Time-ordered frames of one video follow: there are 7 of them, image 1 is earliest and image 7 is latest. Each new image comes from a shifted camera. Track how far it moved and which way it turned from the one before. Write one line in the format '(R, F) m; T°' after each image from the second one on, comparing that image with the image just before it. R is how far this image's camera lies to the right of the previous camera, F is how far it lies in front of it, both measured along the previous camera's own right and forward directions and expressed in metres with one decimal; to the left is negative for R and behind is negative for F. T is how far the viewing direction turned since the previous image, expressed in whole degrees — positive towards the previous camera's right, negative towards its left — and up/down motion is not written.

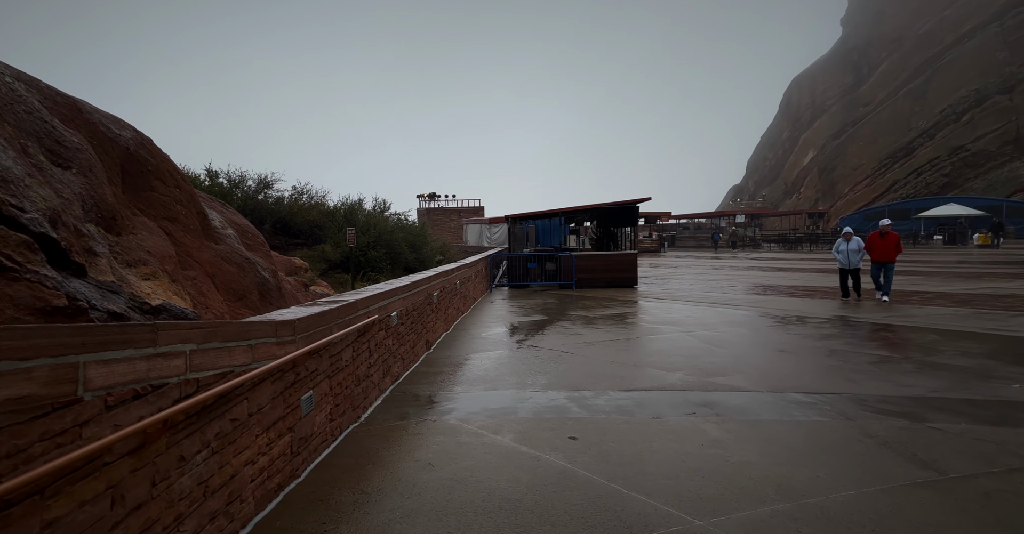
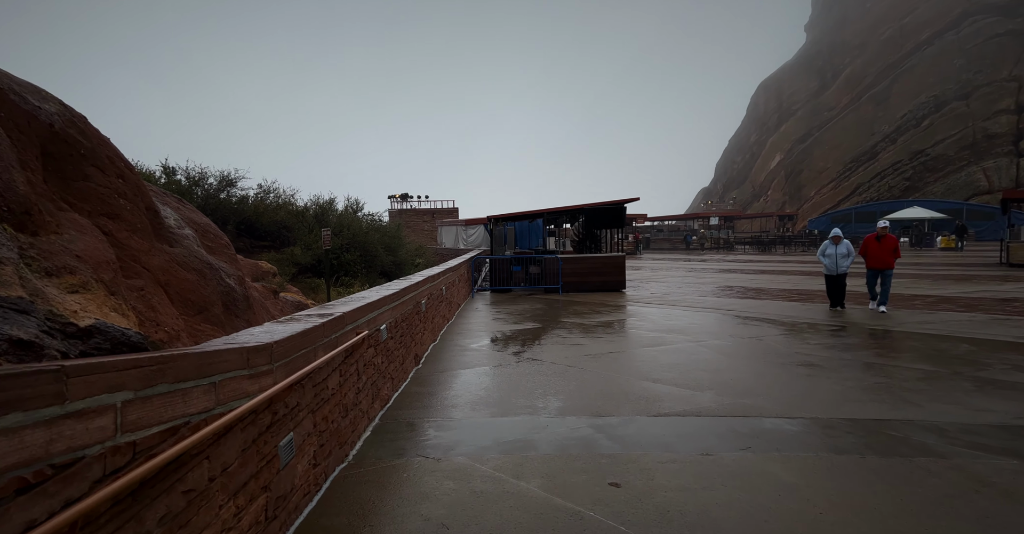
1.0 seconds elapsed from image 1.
(-0.5, +0.8) m; +4°
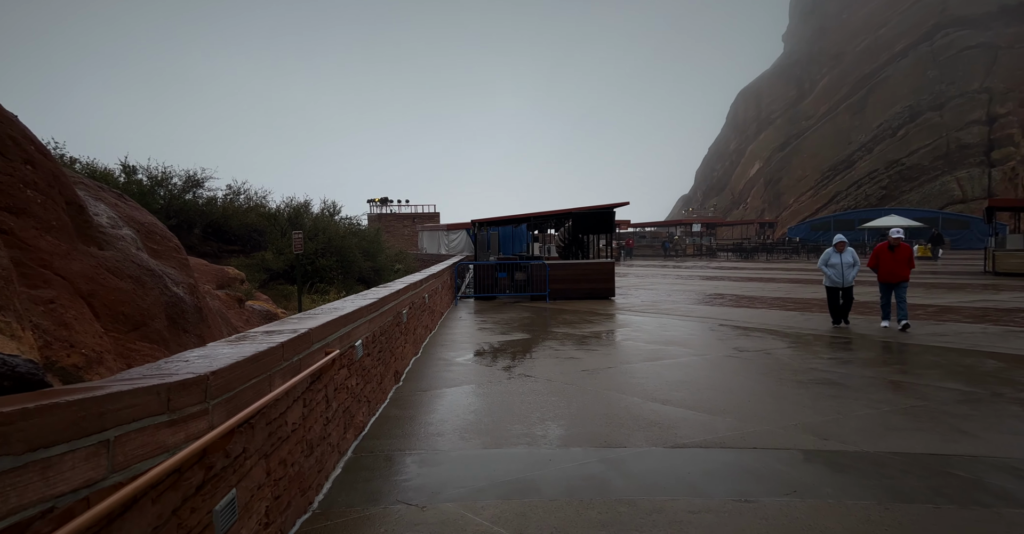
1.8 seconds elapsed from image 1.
(-0.2, +0.7) m; +3°
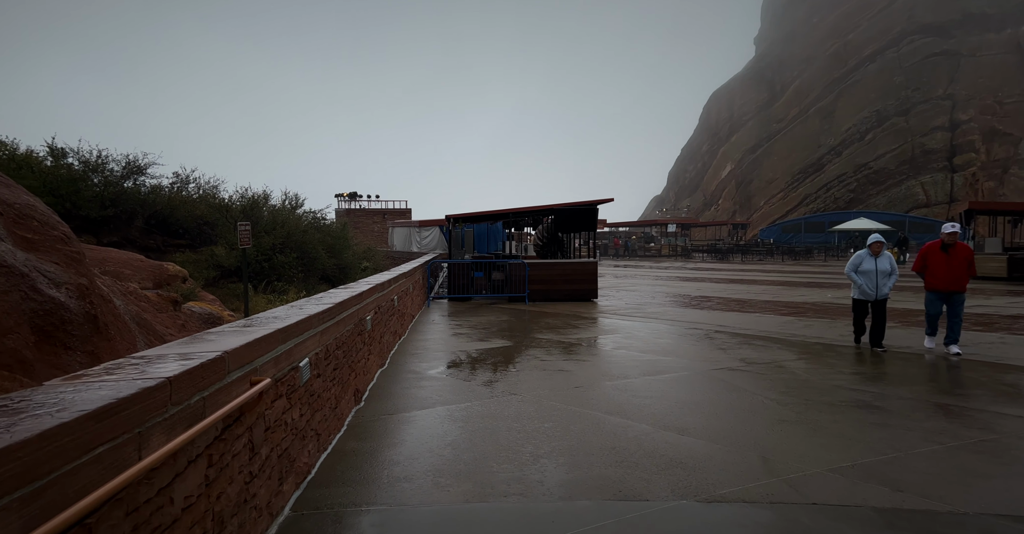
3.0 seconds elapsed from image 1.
(-0.2, +1.0) m; +4°
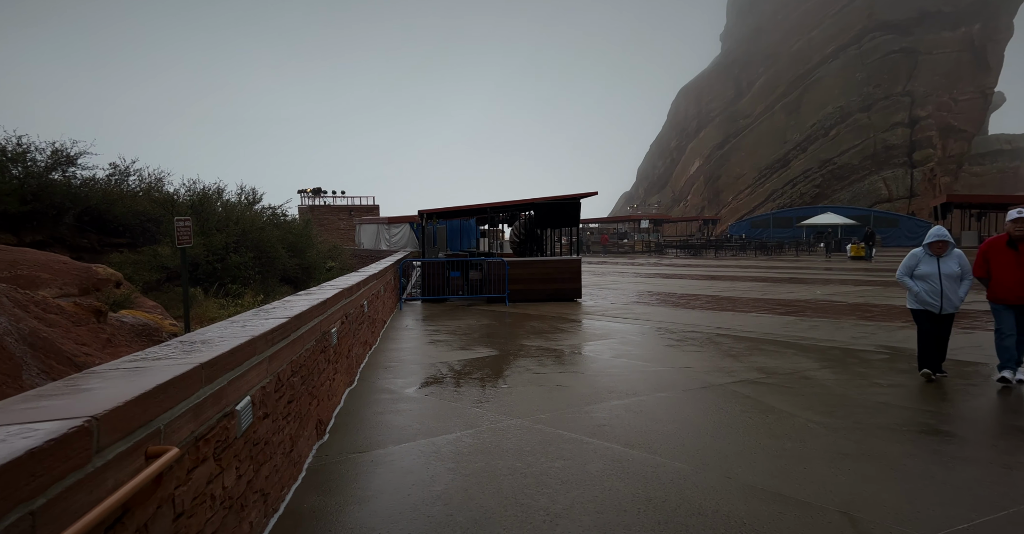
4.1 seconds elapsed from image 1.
(-0.3, +1.0) m; +4°
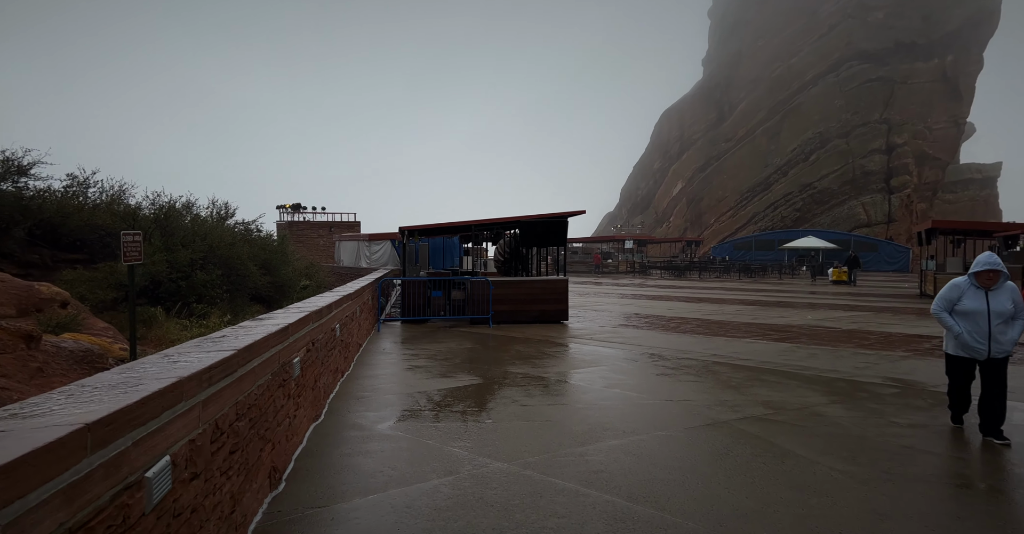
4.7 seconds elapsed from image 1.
(0.0, +0.5) m; +2°
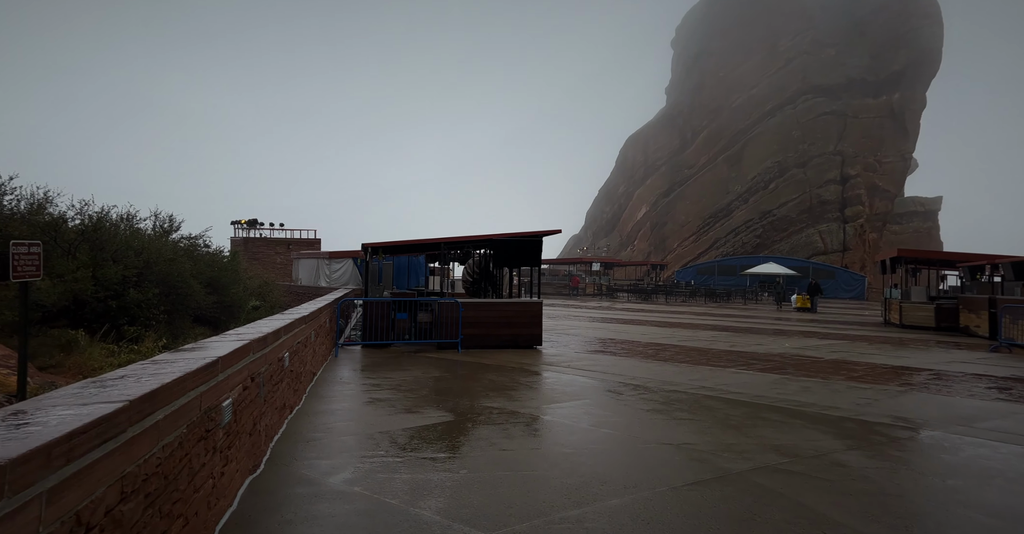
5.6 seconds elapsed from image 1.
(-0.2, +0.8) m; +5°
